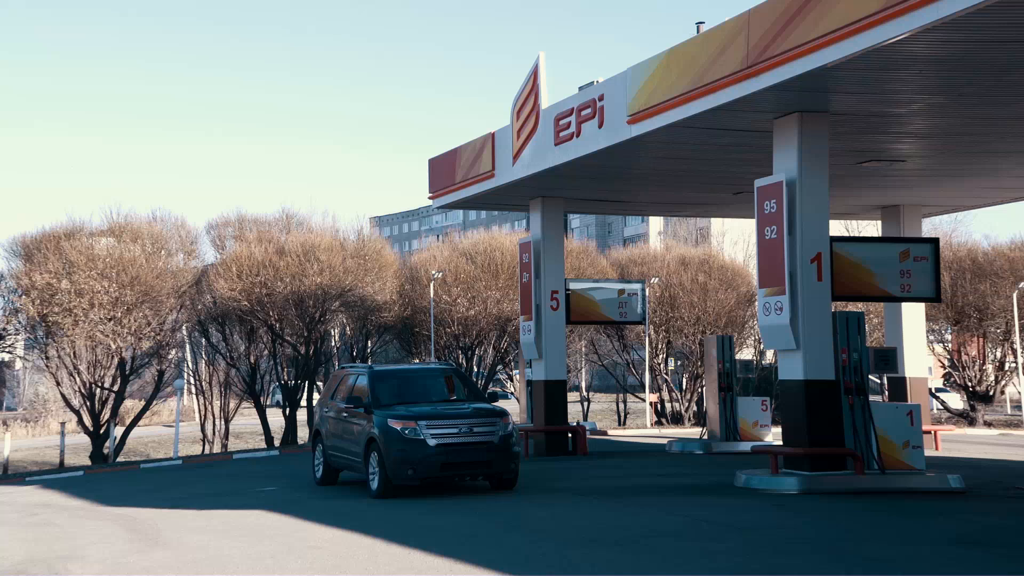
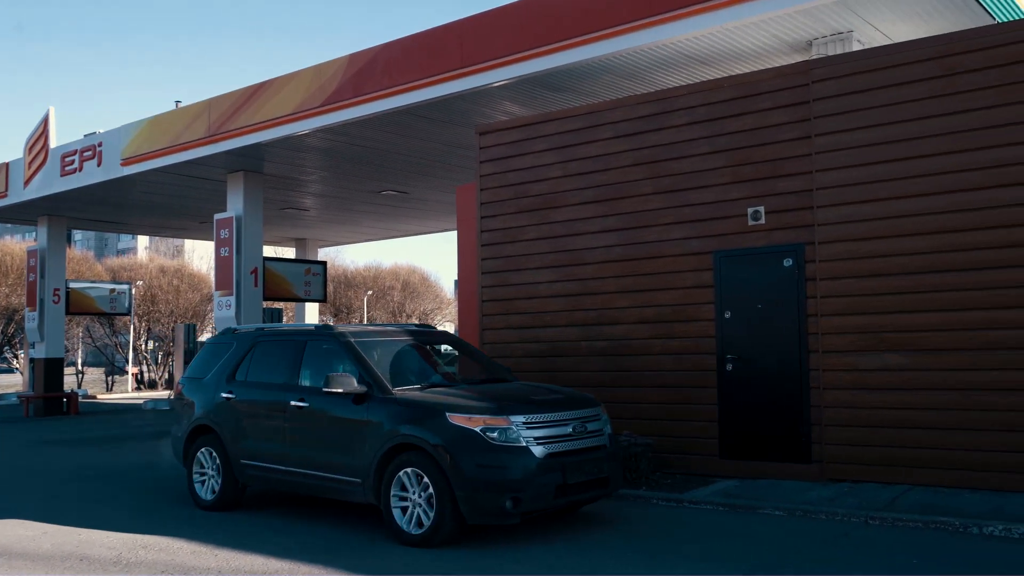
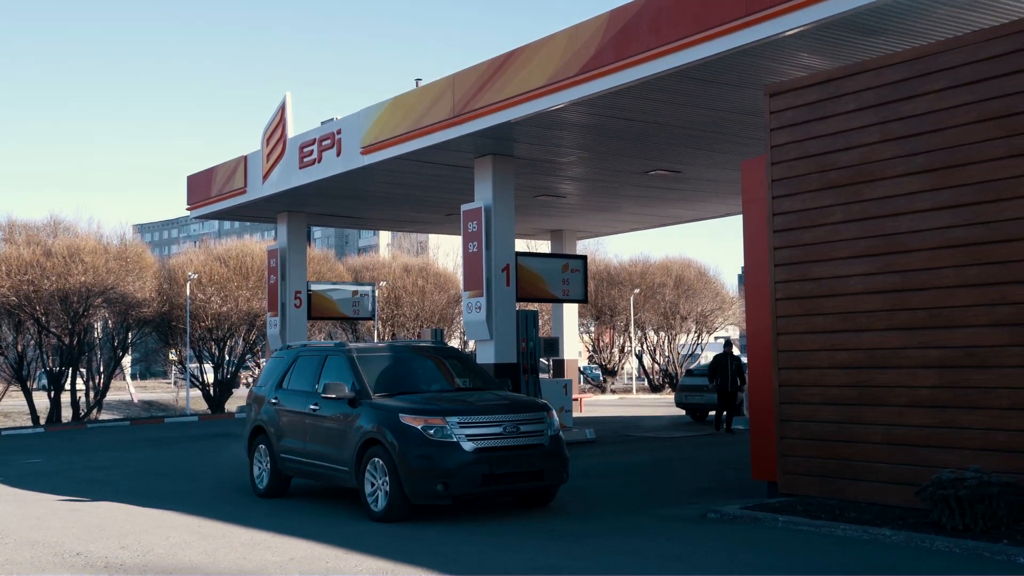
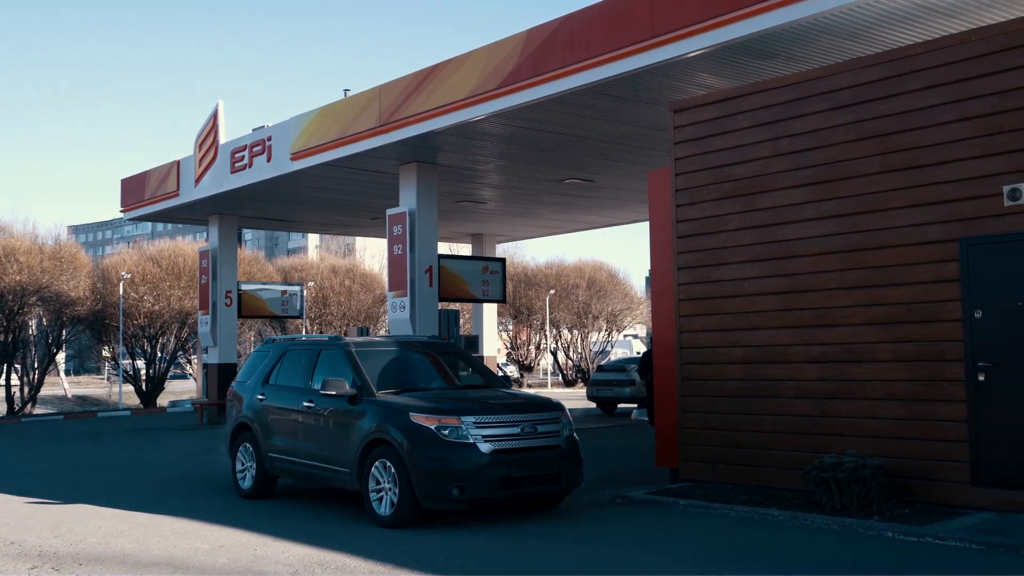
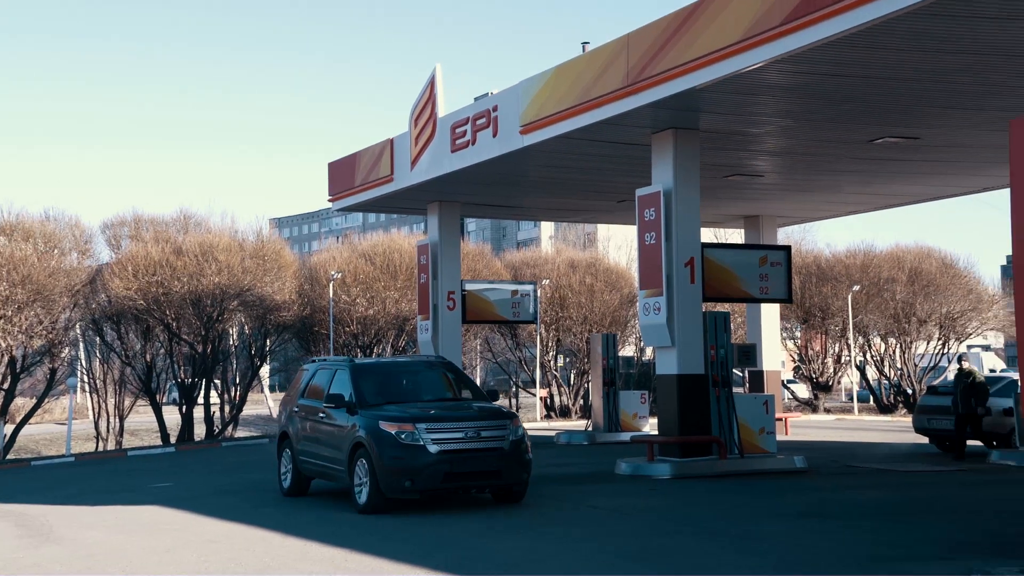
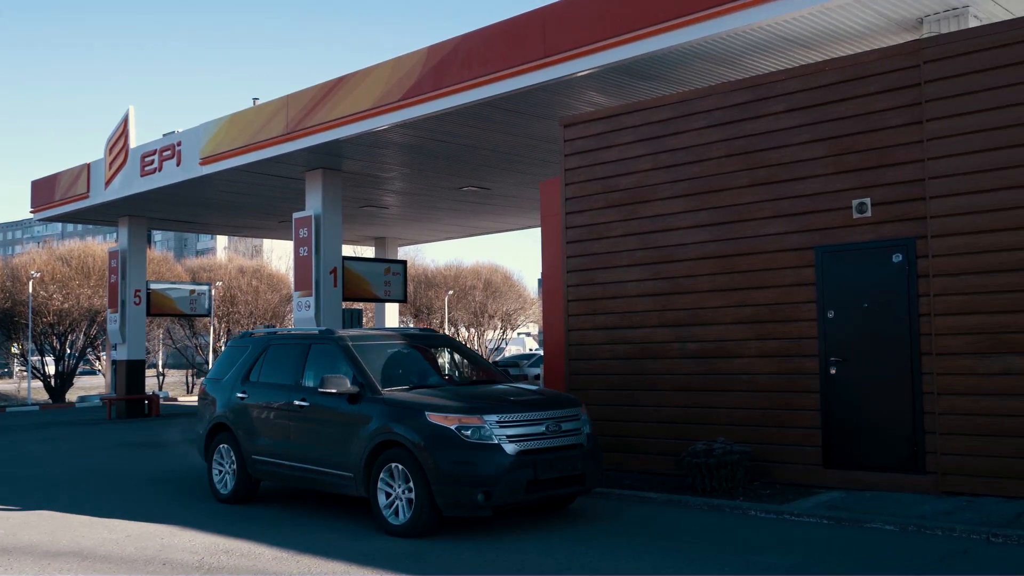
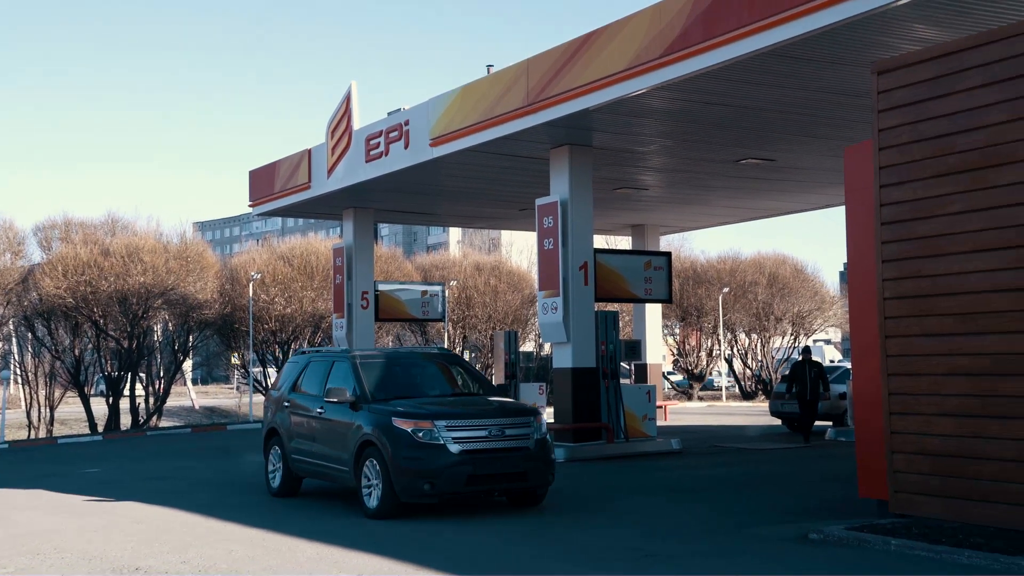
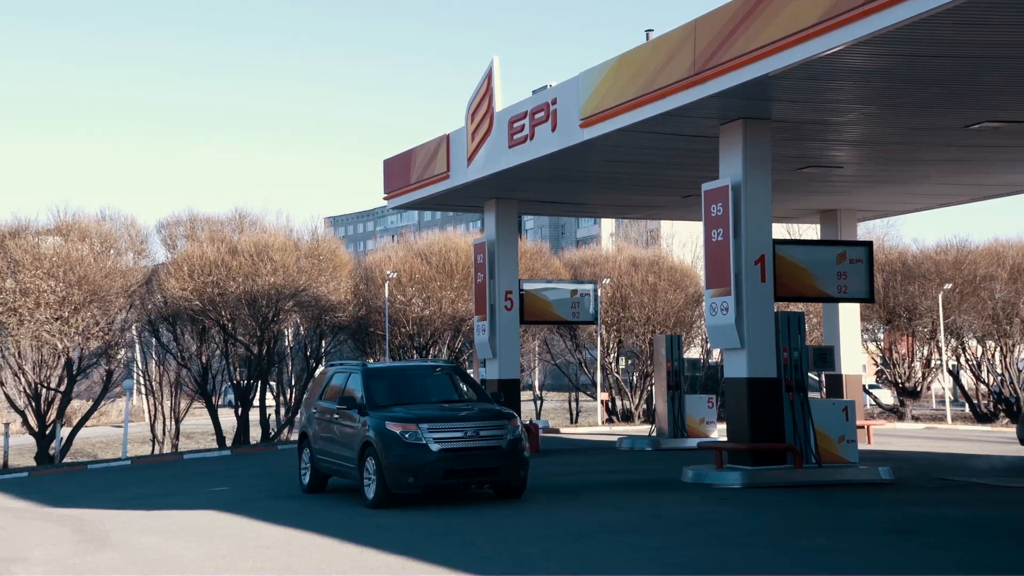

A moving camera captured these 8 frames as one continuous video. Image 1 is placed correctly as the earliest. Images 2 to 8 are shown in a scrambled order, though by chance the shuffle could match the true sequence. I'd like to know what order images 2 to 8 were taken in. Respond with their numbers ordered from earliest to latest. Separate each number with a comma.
8, 5, 7, 3, 4, 6, 2
